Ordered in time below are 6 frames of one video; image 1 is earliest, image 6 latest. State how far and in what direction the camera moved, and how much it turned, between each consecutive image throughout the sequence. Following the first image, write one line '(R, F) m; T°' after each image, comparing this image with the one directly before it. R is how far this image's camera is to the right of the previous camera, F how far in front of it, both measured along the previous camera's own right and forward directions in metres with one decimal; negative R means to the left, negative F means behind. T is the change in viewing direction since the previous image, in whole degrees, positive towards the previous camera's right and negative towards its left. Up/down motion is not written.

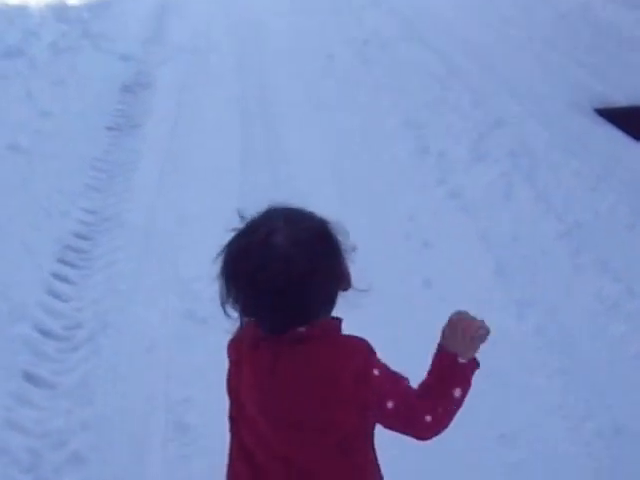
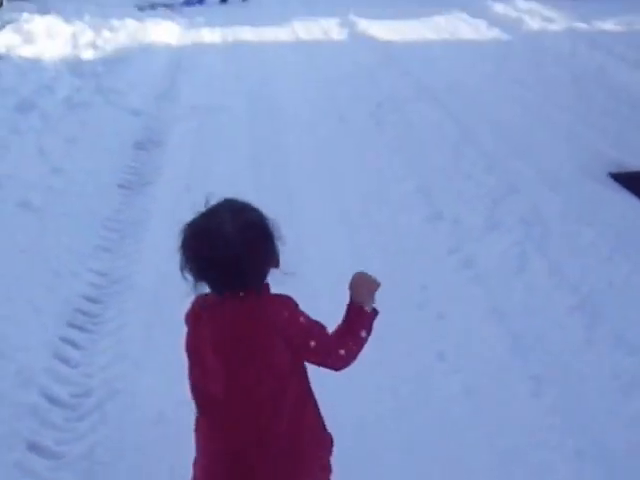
(0.0, +0.1) m; 0°
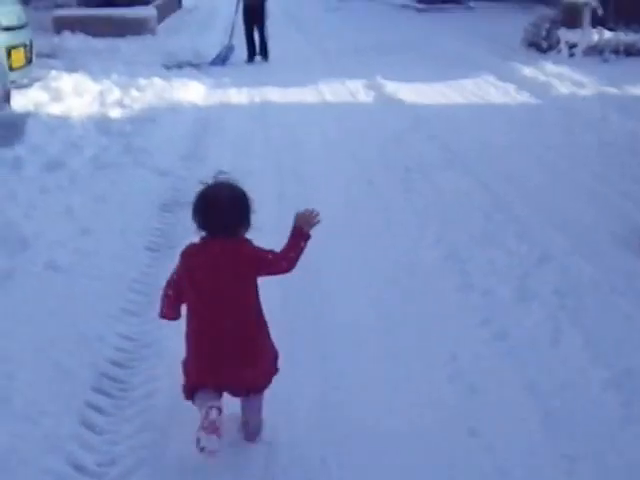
(-0.1, +0.1) m; -1°
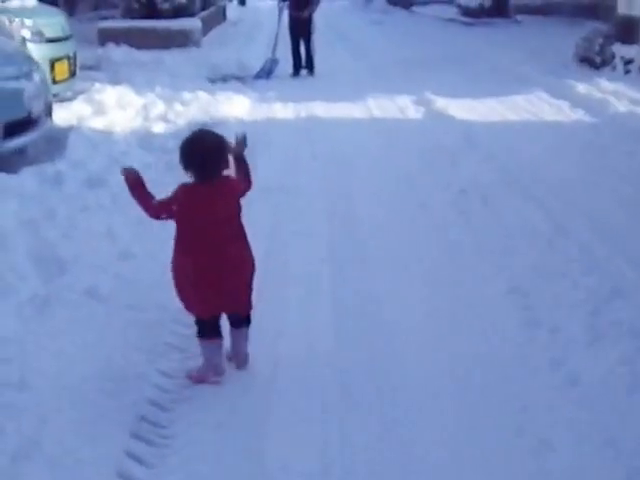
(-0.1, +0.4) m; -2°
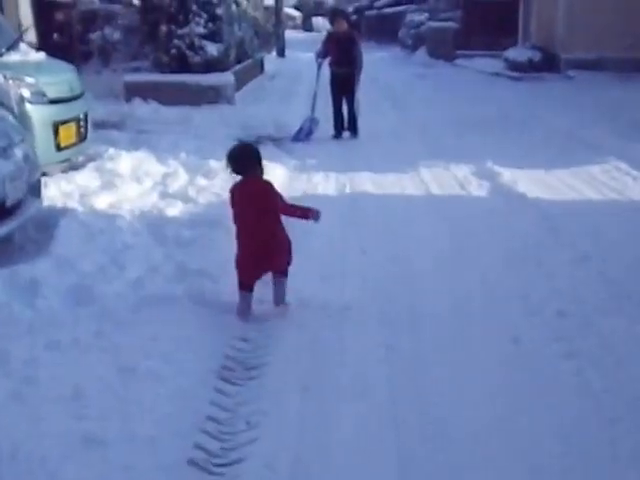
(-0.1, +2.0) m; -2°
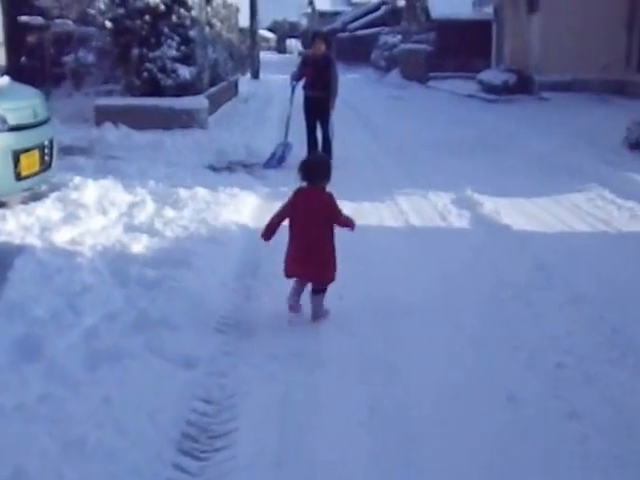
(0.0, +0.5) m; +1°
